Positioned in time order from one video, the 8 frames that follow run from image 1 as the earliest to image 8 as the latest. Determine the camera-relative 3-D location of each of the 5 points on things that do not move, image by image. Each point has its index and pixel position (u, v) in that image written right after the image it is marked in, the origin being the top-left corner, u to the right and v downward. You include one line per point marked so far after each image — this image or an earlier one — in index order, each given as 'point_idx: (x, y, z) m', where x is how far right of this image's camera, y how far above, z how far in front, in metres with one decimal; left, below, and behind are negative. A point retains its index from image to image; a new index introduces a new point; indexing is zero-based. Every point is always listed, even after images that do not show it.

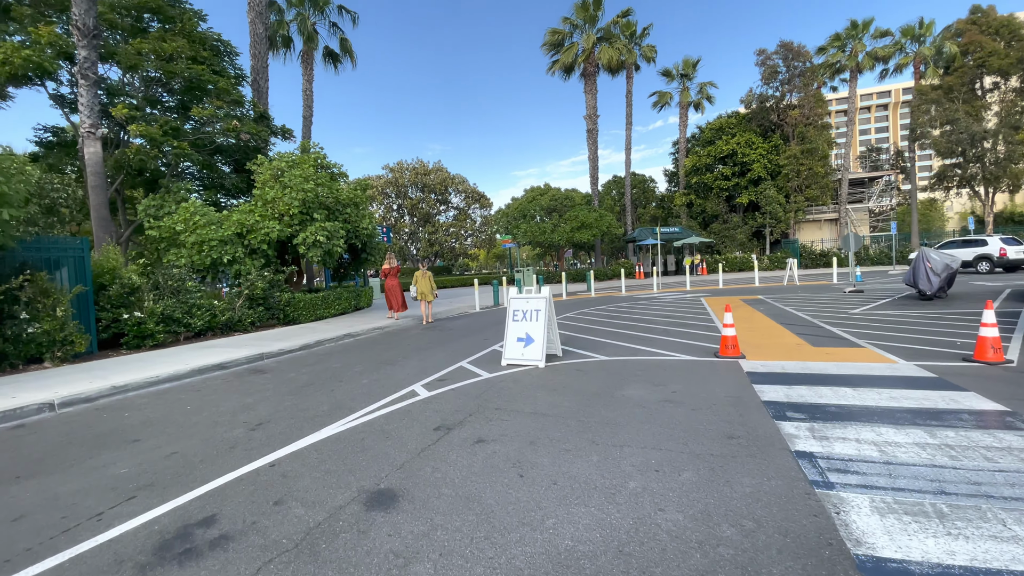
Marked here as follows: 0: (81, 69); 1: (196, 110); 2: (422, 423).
0: (-12.3, +6.3, +13.4) m
1: (-10.7, +6.0, +15.9) m
2: (-1.0, -1.5, +5.2) m
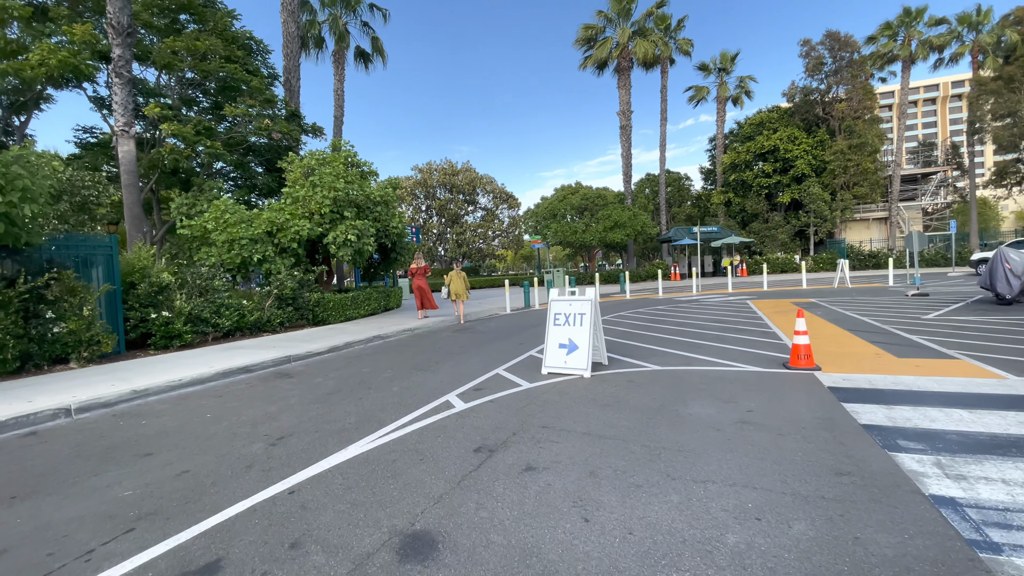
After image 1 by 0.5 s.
0: (-11.3, +6.3, +13.4) m
1: (-9.5, +6.1, +15.8) m
2: (-0.5, -1.5, +4.5) m
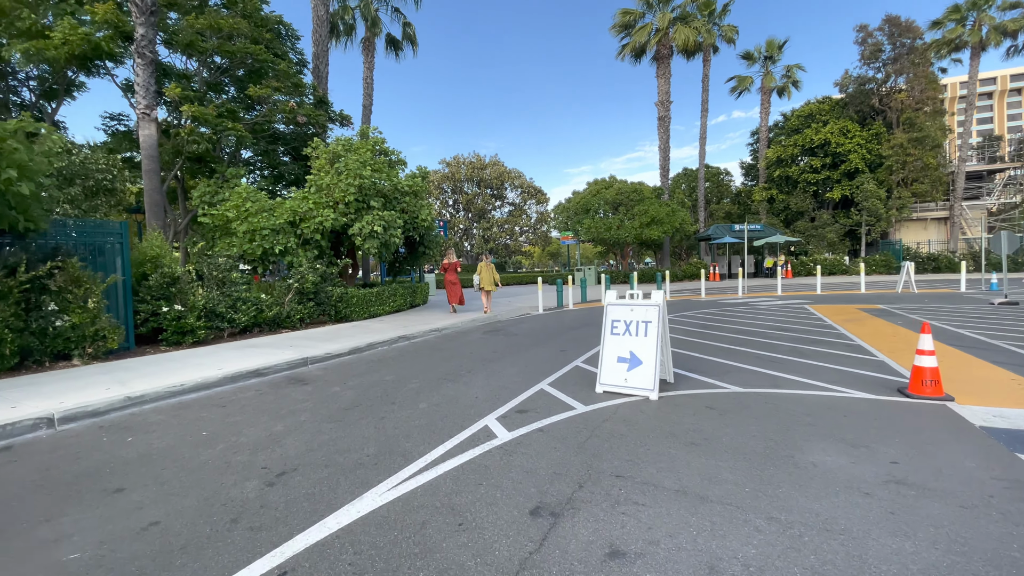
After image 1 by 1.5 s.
0: (-10.2, +6.6, +12.8) m
1: (-8.3, +6.3, +15.0) m
2: (0.0, -1.5, +3.4) m
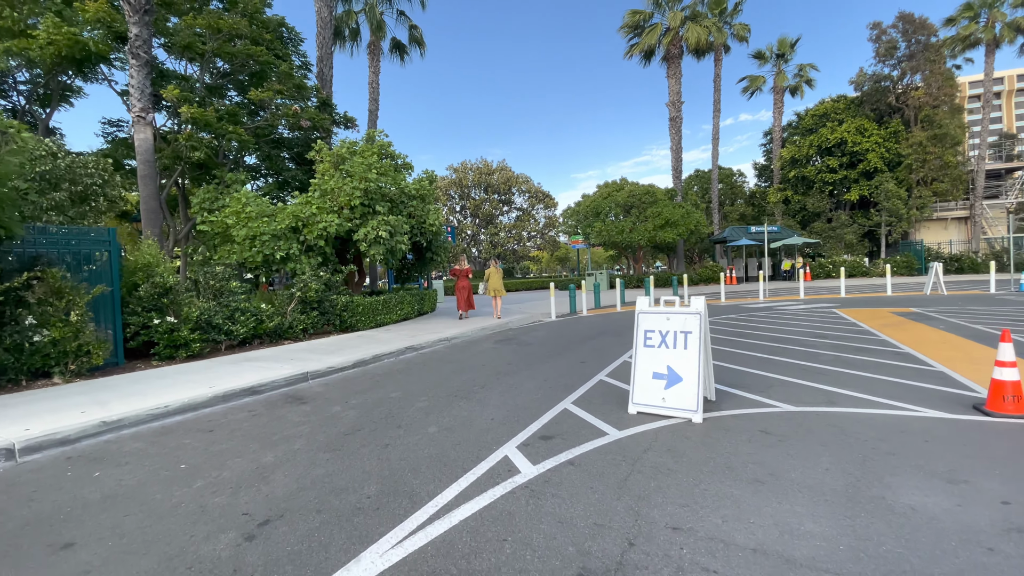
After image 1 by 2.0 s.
0: (-9.9, +6.3, +12.3) m
1: (-8.0, +6.0, +14.5) m
2: (+0.2, -1.6, +2.7) m
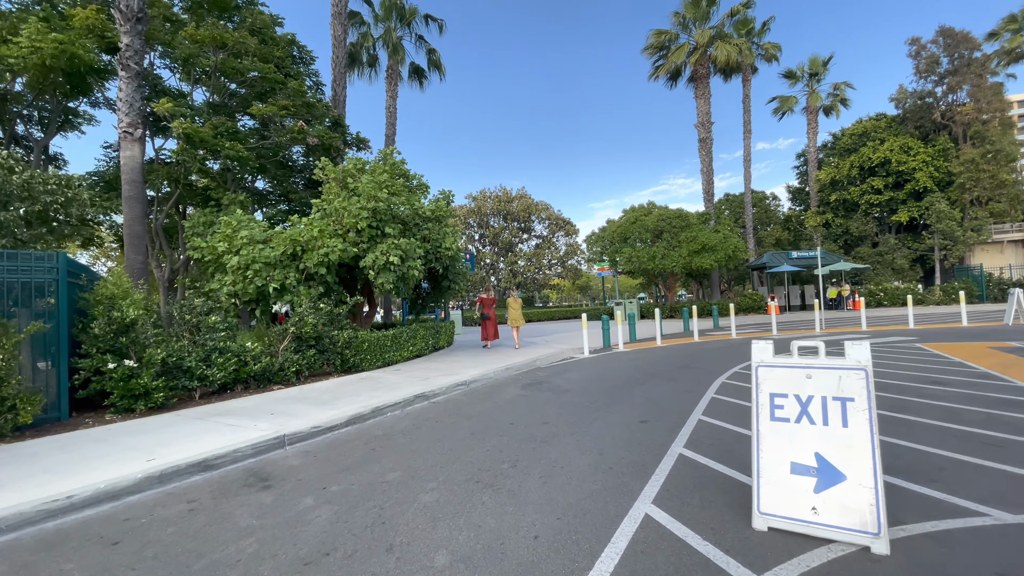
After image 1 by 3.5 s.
0: (-9.3, +5.5, +11.3) m
1: (-7.2, +5.1, +13.4) m
2: (+0.5, -1.7, +0.7) m
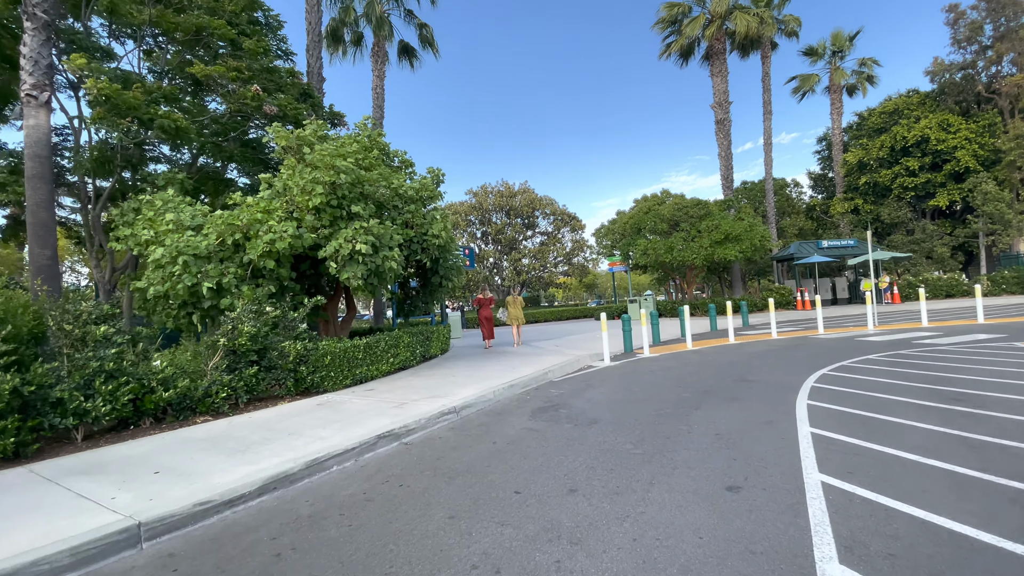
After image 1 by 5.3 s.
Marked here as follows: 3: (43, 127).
0: (-9.3, +5.4, +8.9) m
1: (-7.2, +5.1, +11.0) m
2: (+0.5, -1.6, -1.7) m
3: (-8.9, +3.1, +8.7) m
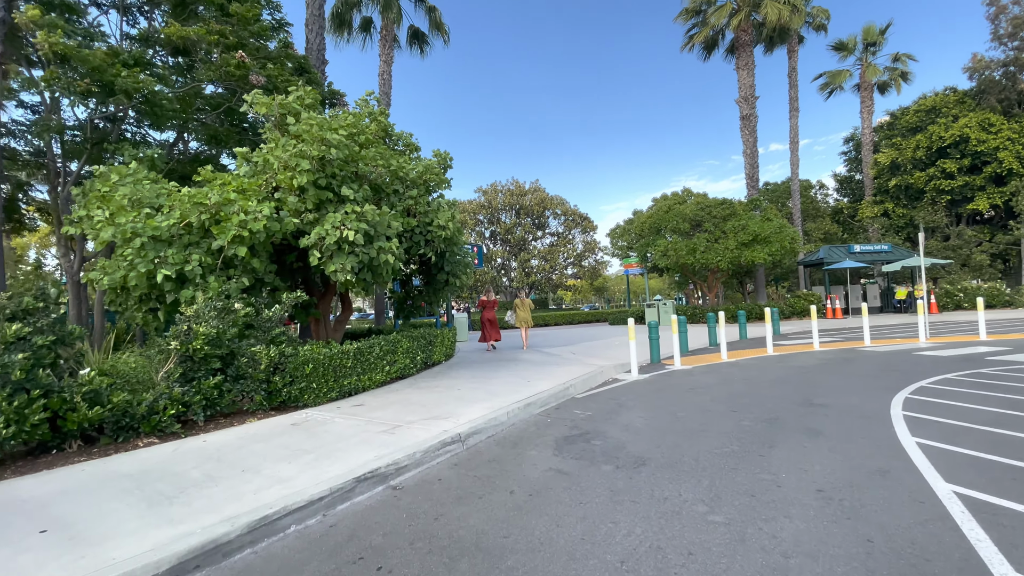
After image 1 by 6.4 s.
0: (-8.9, +5.6, +7.6) m
1: (-6.8, +5.2, +9.7) m
2: (+0.6, -1.5, -3.1) m
3: (-8.6, +3.3, +7.5) m
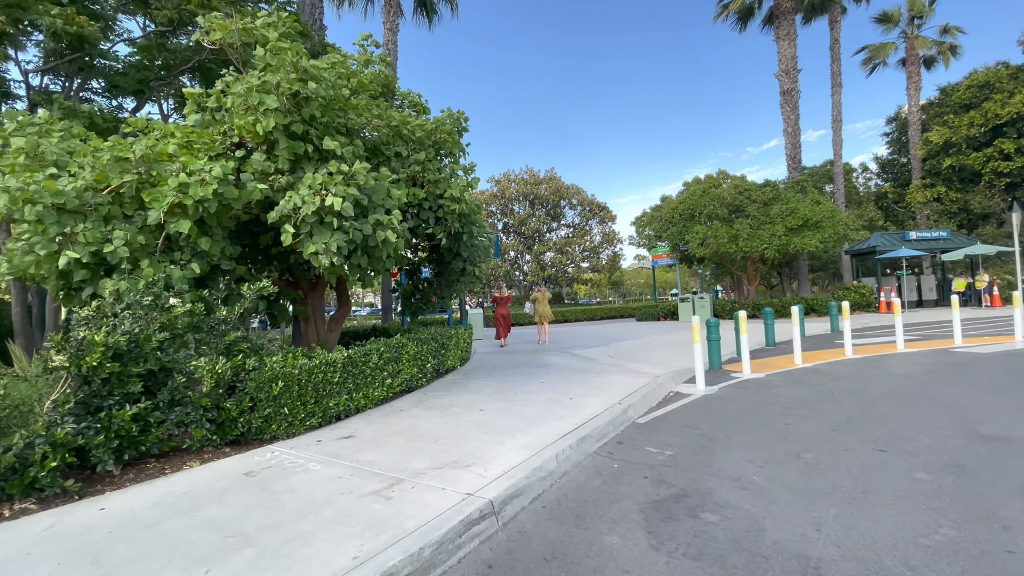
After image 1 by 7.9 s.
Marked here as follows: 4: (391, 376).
0: (-8.4, +5.7, +5.8) m
1: (-6.3, +5.4, +7.8) m
2: (+0.9, -1.5, -5.1) m
3: (-8.1, +3.4, +5.6) m
4: (-1.7, -1.3, +6.9) m
